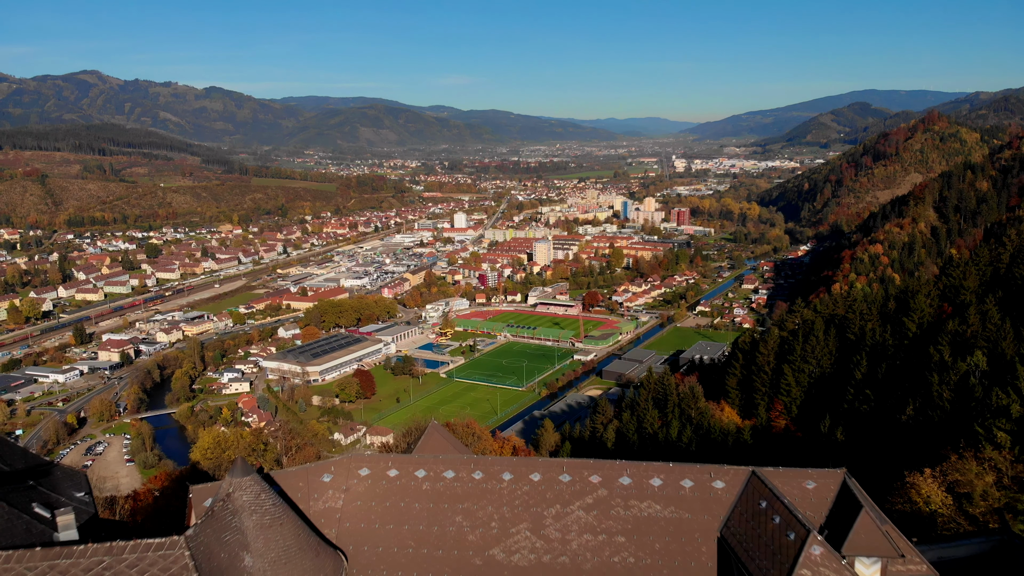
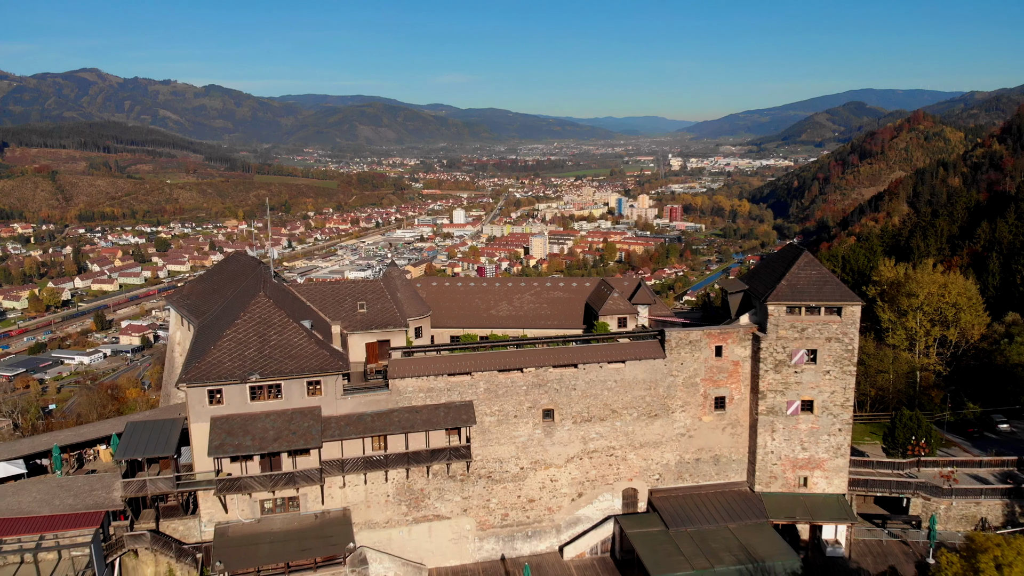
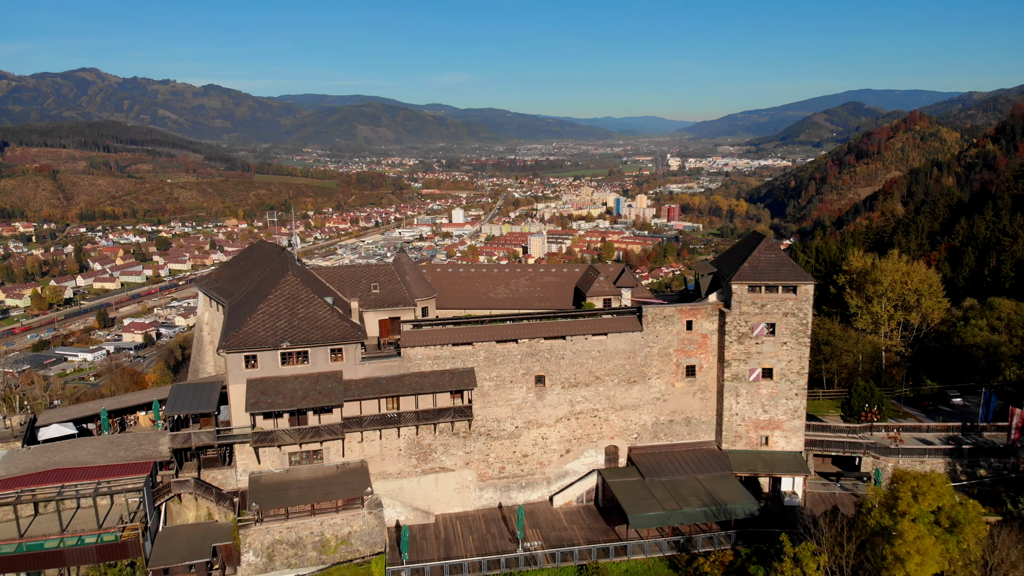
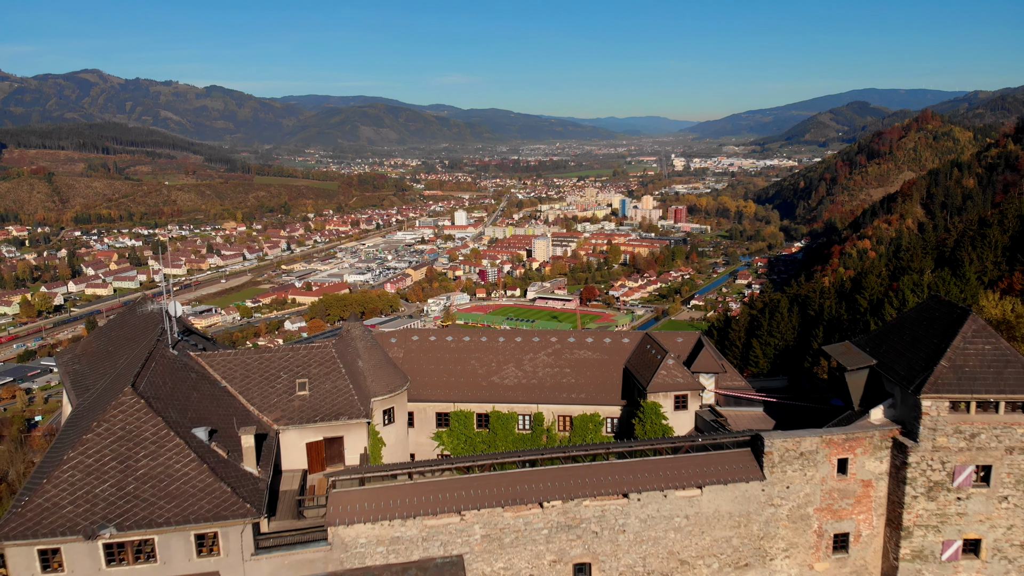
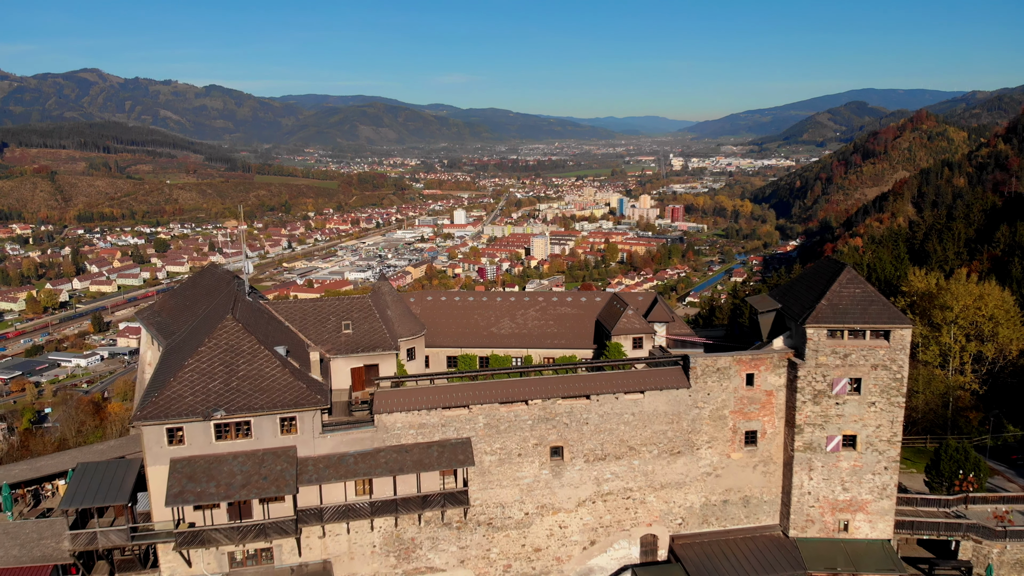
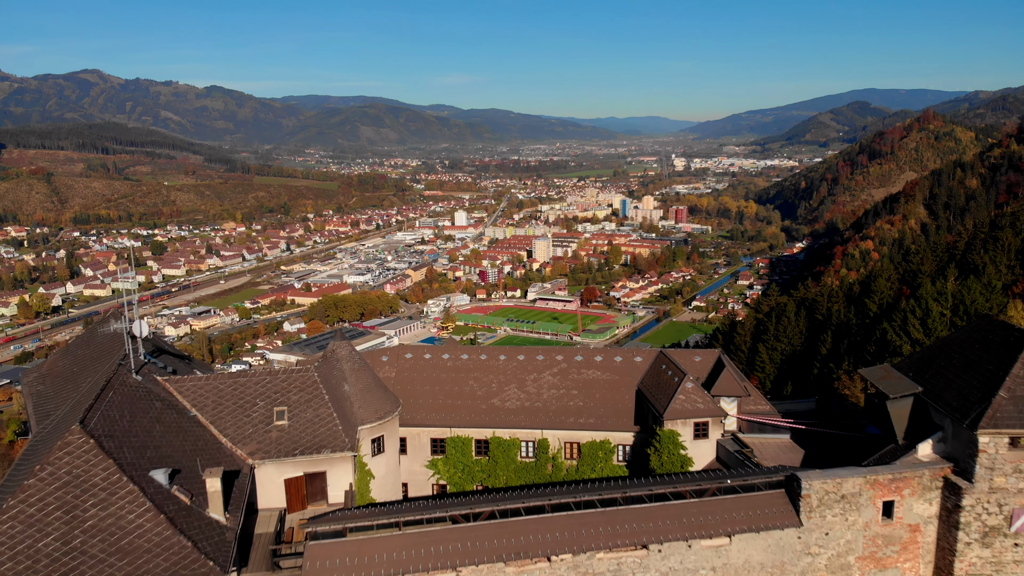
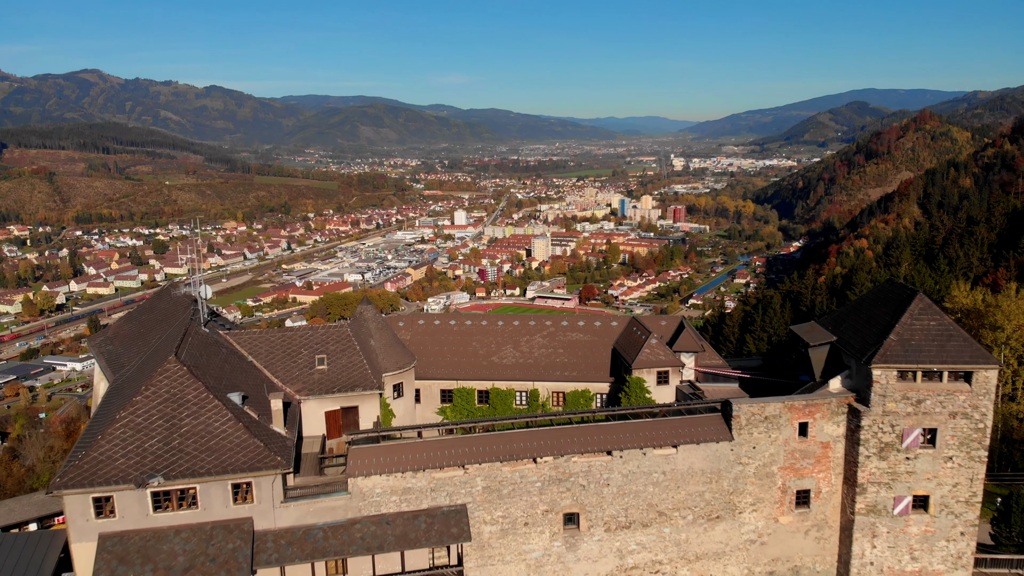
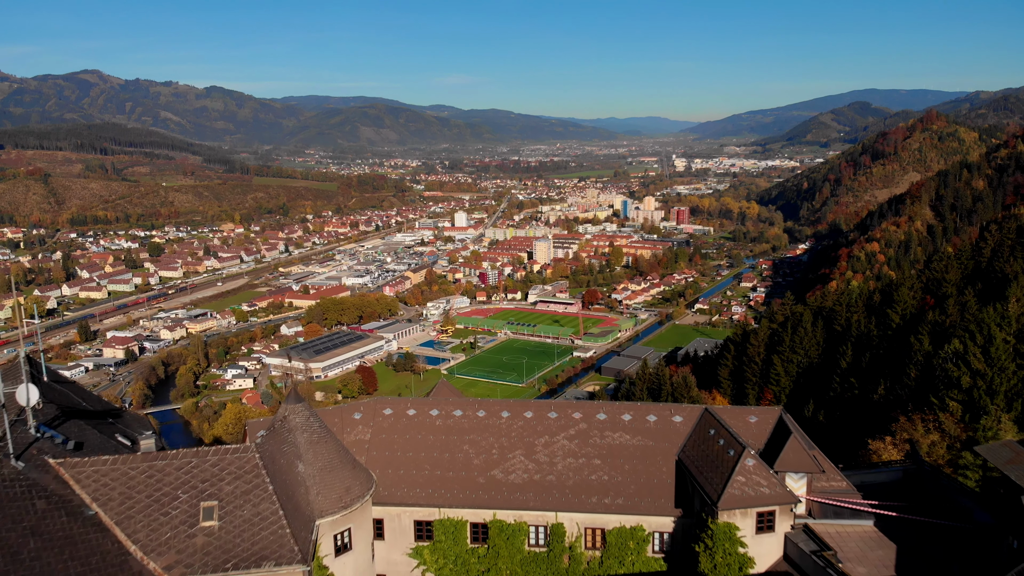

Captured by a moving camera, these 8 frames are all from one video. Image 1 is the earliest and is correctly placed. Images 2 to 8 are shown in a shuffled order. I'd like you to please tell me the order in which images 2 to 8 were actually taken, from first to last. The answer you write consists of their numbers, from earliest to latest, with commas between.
8, 6, 4, 7, 5, 2, 3
